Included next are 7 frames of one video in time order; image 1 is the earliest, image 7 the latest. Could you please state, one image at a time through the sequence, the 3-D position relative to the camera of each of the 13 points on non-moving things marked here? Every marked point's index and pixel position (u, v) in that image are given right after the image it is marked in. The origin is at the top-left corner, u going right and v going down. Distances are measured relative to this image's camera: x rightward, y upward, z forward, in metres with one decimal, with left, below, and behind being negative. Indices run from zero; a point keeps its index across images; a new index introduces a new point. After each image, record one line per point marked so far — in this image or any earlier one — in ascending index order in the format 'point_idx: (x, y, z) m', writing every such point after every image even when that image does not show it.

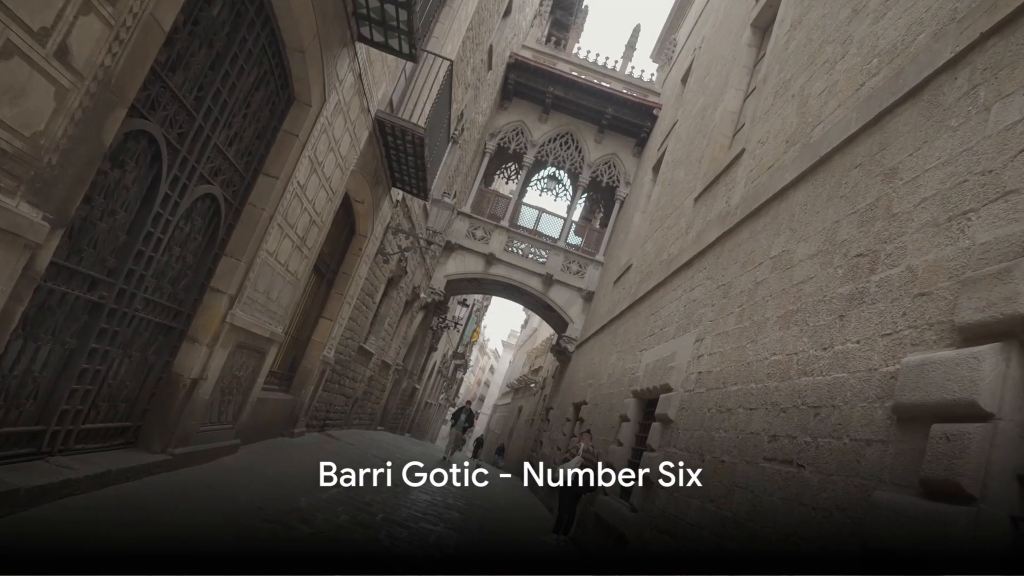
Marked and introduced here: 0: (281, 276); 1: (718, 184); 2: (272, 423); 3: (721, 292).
0: (-2.0, +0.1, +5.6) m
1: (+2.3, +1.1, +7.2) m
2: (-2.7, -1.5, +7.3) m
3: (+1.8, 0.0, +5.7) m
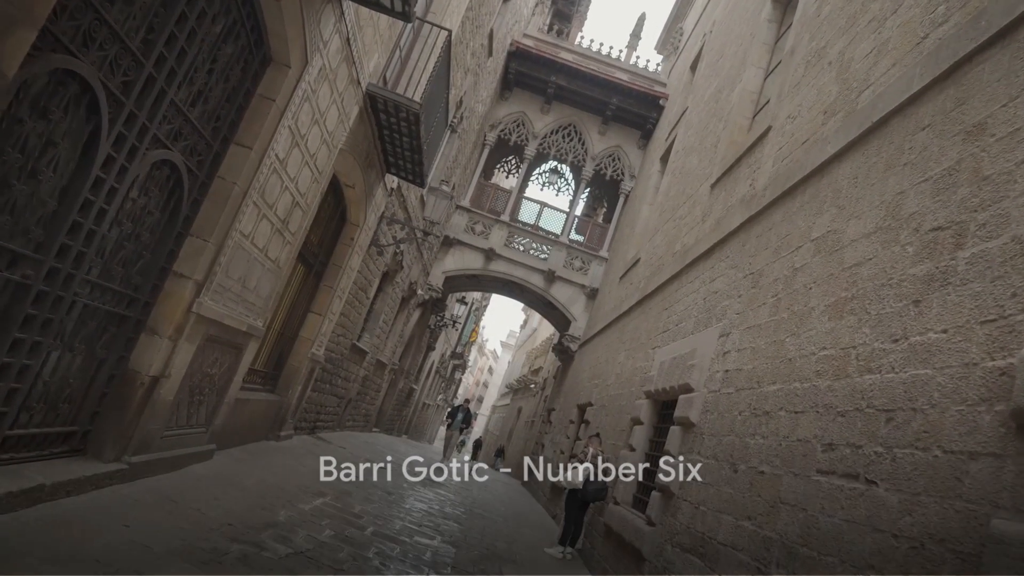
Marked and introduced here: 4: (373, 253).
0: (-2.0, +0.2, +5.0) m
1: (+2.3, +1.2, +6.6) m
2: (-2.7, -1.4, +6.7) m
3: (+1.9, 0.0, +5.1) m
4: (-2.0, +0.5, +9.3) m
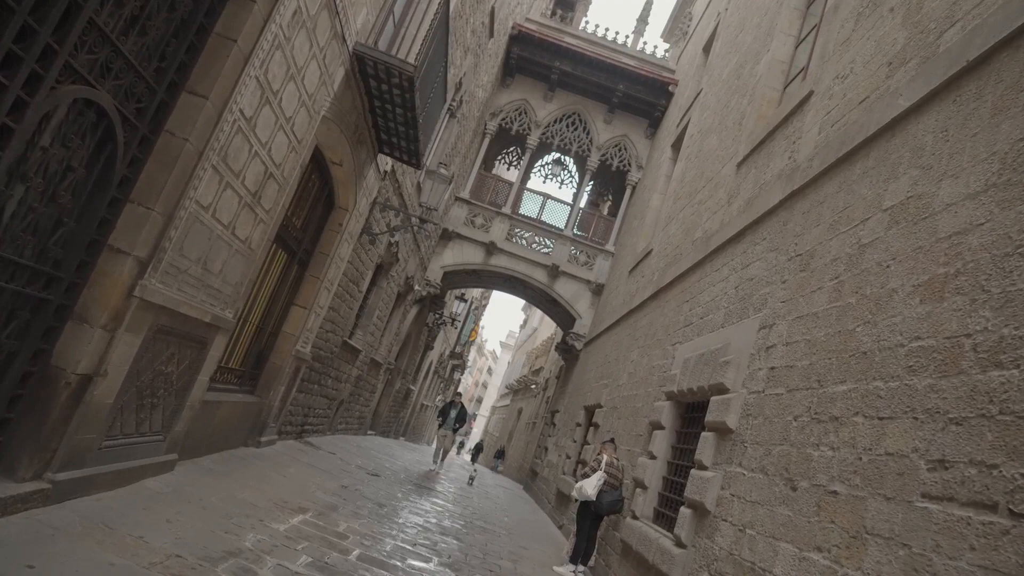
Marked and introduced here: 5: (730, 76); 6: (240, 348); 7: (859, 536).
0: (-1.9, +0.3, +4.3) m
1: (+2.4, +1.3, +5.9) m
2: (-2.6, -1.3, +6.0) m
3: (+1.9, +0.2, +4.4) m
4: (-1.9, +0.6, +8.6) m
5: (+2.9, +2.9, +8.7) m
6: (-2.6, -0.6, +6.1) m
7: (+1.4, -1.0, +2.7) m
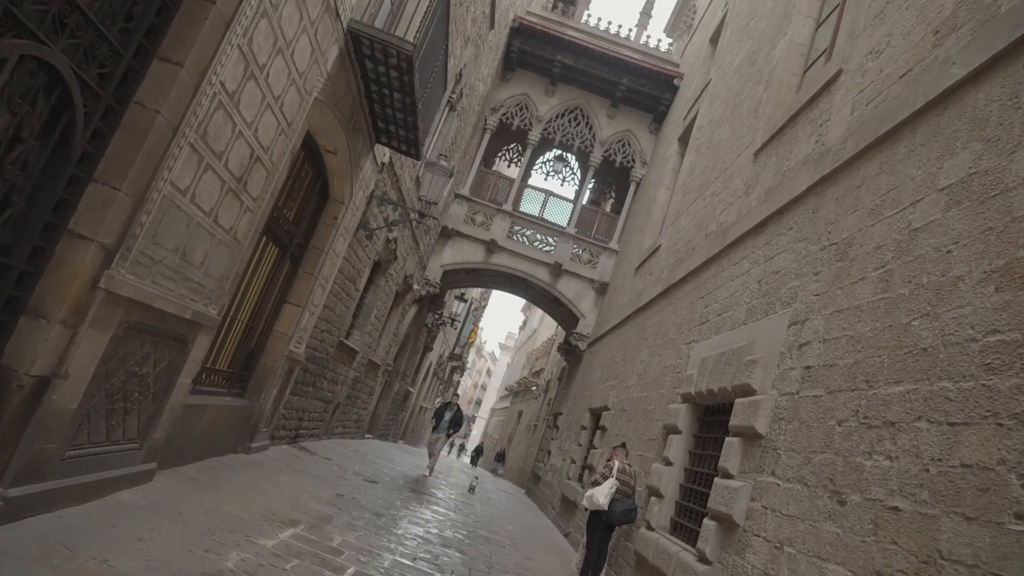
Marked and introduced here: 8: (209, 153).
0: (-1.8, +0.3, +3.9) m
1: (+2.4, +1.4, +5.5) m
2: (-2.6, -1.3, +5.6) m
3: (+2.0, +0.2, +4.0) m
4: (-1.9, +0.6, +8.2) m
5: (+3.0, +2.9, +8.4) m
6: (-2.5, -0.5, +5.8) m
7: (+1.5, -1.0, +2.3) m
8: (-1.7, +0.7, +3.6) m
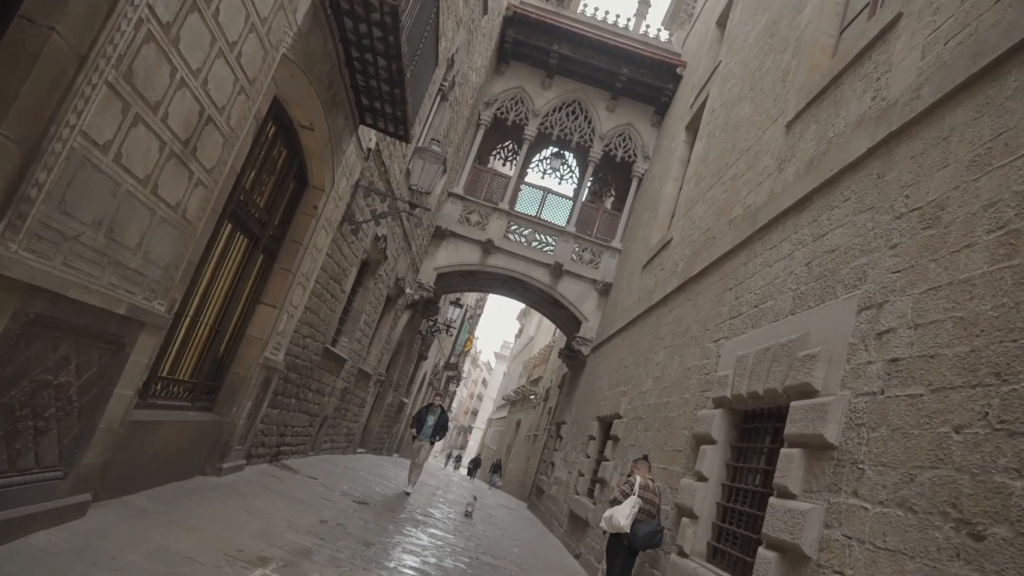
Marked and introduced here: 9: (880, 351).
0: (-1.8, +0.4, +3.2) m
1: (+2.4, +1.5, +4.8) m
2: (-2.5, -1.3, +4.8) m
3: (+2.0, +0.3, +3.3) m
4: (-1.9, +0.6, +7.4) m
5: (+2.9, +3.0, +7.7) m
6: (-2.5, -0.5, +5.0) m
7: (+1.6, -0.8, +1.6) m
8: (-1.6, +0.8, +2.8) m
9: (+1.8, -0.3, +3.2) m
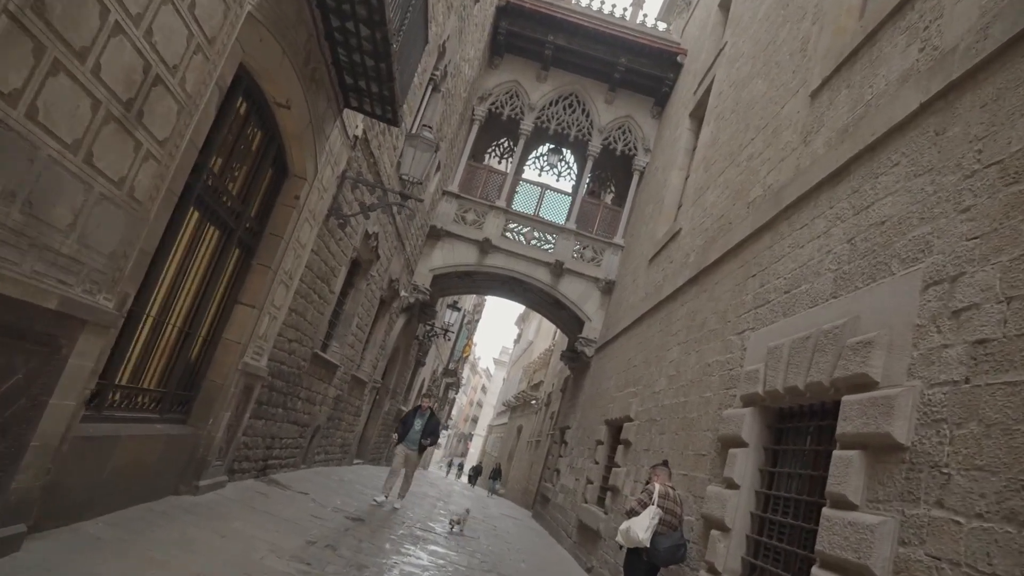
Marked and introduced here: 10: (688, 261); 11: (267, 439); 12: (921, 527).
0: (-1.8, +0.5, +2.6) m
1: (+2.4, +1.6, +4.3) m
2: (-2.5, -1.3, +4.3) m
3: (+2.0, +0.5, +2.8) m
4: (-1.9, +0.7, +6.9) m
5: (+2.9, +3.1, +7.2) m
6: (-2.4, -0.5, +4.4) m
7: (+1.7, -0.7, +1.1) m
8: (-1.6, +0.9, +2.3) m
9: (+1.8, -0.2, +2.6) m
10: (+2.0, +0.3, +7.5) m
11: (-2.6, -1.6, +7.0) m
12: (+1.6, -0.9, +2.5) m
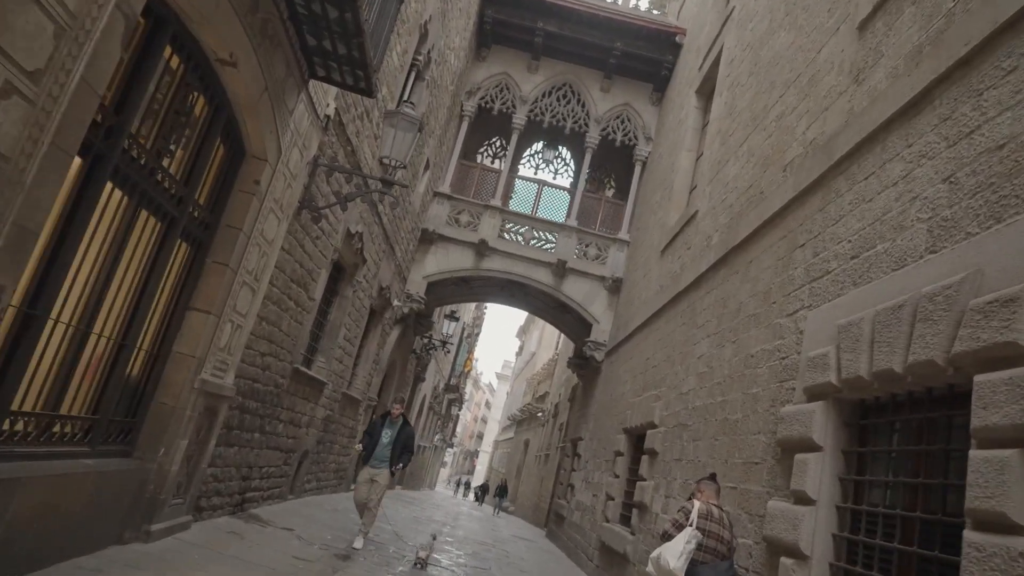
0: (-1.8, +0.5, +1.8) m
1: (+2.4, +1.8, +3.5) m
2: (-2.4, -1.3, +3.4) m
3: (+2.0, +0.7, +1.9) m
4: (-1.9, +0.6, +6.0) m
5: (+2.7, +3.3, +6.4) m
6: (-2.4, -0.5, +3.6) m
7: (+1.7, -0.4, +0.2) m
8: (-1.6, +0.9, +1.4) m
9: (+1.9, +0.1, +1.8) m
10: (+2.0, +0.5, +6.6) m
11: (-2.5, -1.7, +6.1) m
12: (+1.7, -0.7, +1.6) m
